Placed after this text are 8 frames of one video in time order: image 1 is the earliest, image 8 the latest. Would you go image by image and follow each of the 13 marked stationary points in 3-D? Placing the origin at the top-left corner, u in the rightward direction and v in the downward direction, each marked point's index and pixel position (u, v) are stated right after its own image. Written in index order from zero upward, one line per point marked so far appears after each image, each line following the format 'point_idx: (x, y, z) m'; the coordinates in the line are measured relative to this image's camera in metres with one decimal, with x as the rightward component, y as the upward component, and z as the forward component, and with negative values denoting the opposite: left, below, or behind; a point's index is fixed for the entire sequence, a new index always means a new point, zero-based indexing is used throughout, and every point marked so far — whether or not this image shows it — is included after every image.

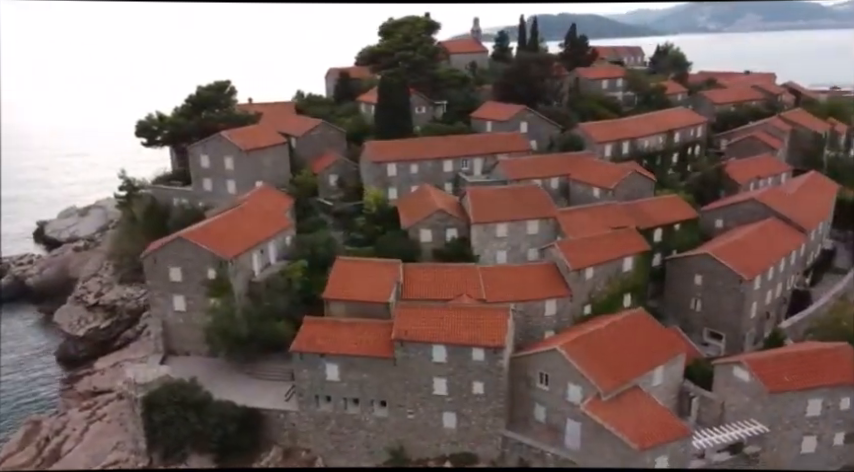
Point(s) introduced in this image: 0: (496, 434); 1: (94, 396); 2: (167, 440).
0: (+1.6, -4.7, +16.4) m
1: (-9.3, -4.5, +19.6) m
2: (-6.3, -5.0, +17.1) m
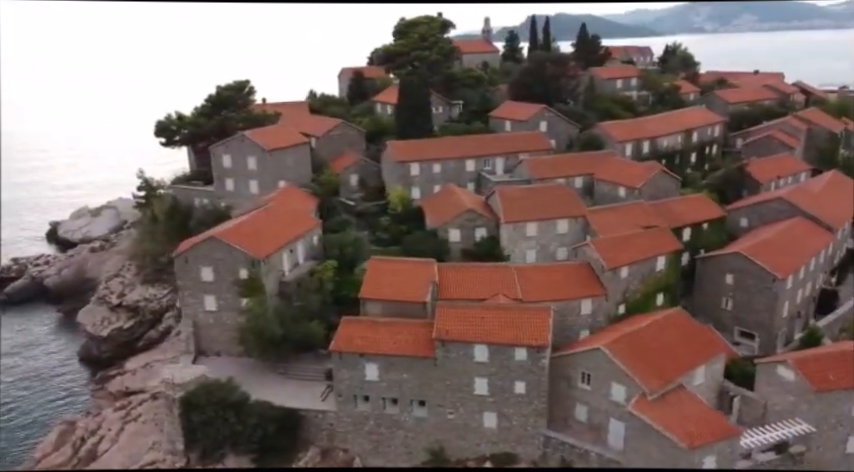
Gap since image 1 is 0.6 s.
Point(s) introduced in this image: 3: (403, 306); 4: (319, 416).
0: (+2.6, -4.6, +16.4) m
1: (-8.4, -4.5, +19.5) m
2: (-5.4, -5.0, +17.0) m
3: (-0.6, -1.8, +18.1) m
4: (-2.7, -4.5, +17.4) m
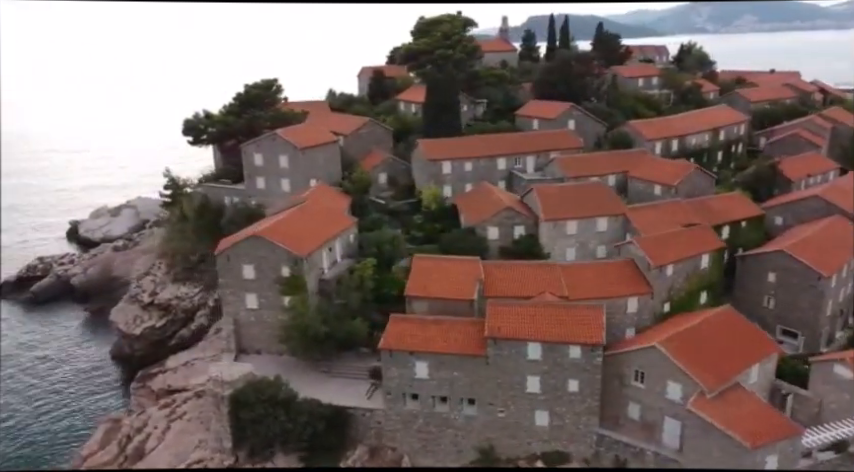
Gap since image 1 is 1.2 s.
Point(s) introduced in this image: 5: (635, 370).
0: (+3.8, -4.6, +16.3) m
1: (-7.2, -4.4, +19.4) m
2: (-4.1, -4.9, +16.9) m
3: (+0.6, -1.8, +18.0) m
4: (-1.5, -4.4, +17.3) m
5: (+4.8, -3.1, +16.1) m
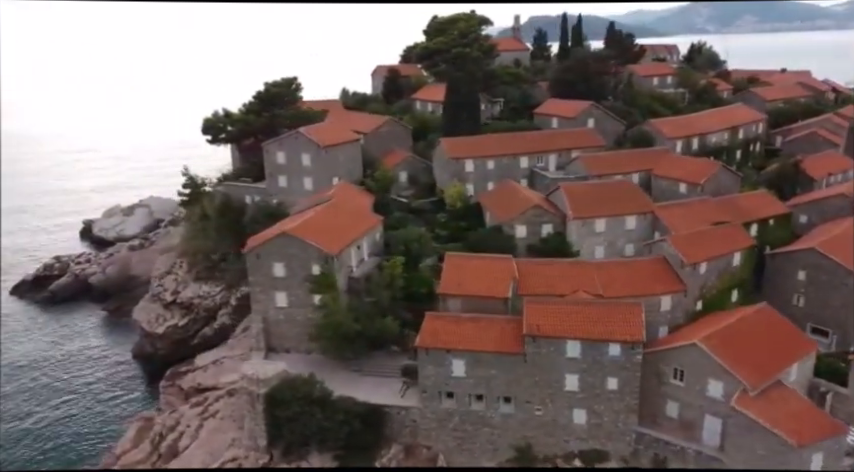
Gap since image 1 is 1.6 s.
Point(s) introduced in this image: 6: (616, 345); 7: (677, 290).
0: (+4.7, -4.5, +16.2) m
1: (-6.3, -4.4, +19.3) m
2: (-3.3, -4.8, +16.8) m
3: (+1.5, -1.7, +17.9) m
4: (-0.6, -4.4, +17.2) m
5: (+5.7, -3.1, +16.1) m
6: (+4.3, -2.5, +15.7) m
7: (+6.6, -1.4, +18.5) m
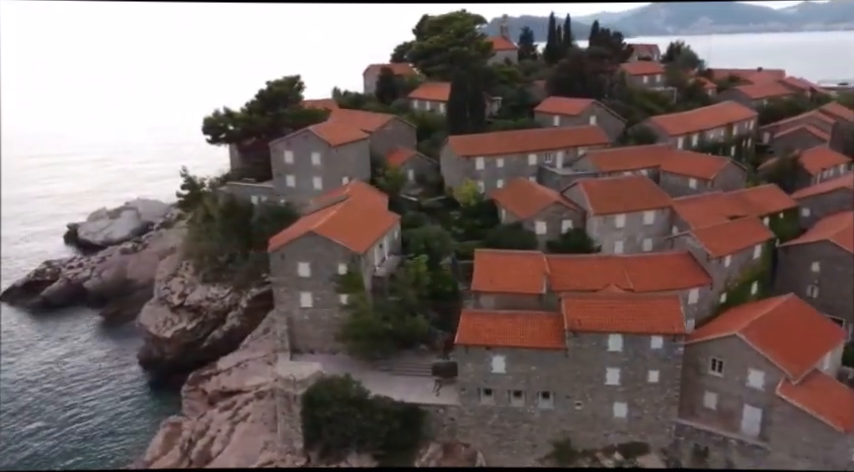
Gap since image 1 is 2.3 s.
0: (+5.7, -4.4, +16.3) m
1: (-5.4, -4.4, +18.9) m
2: (-2.3, -4.8, +16.6) m
3: (+2.3, -1.6, +17.9) m
4: (+0.3, -4.3, +17.1) m
5: (+6.7, -2.9, +16.3) m
6: (+5.2, -2.3, +15.8) m
7: (+7.4, -1.2, +18.7) m
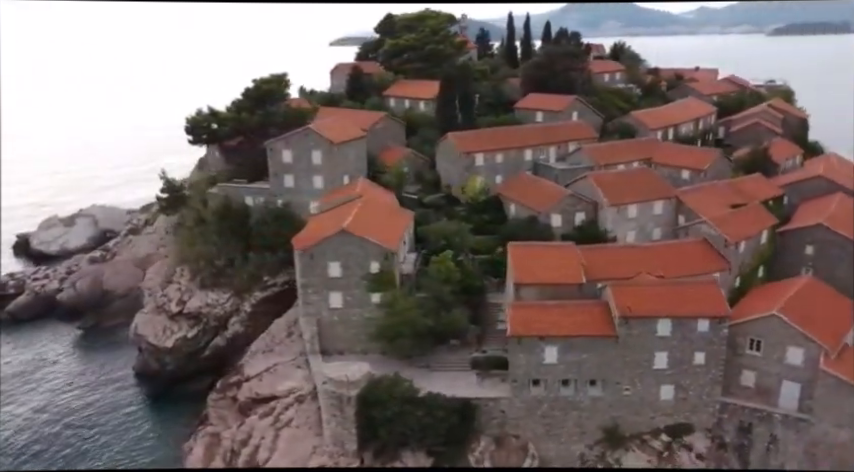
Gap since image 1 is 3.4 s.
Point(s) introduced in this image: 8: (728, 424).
0: (+7.0, -4.0, +17.0) m
1: (-4.4, -4.4, +18.3) m
2: (-1.0, -4.7, +16.3) m
3: (+3.4, -1.4, +18.2) m
4: (+1.6, -4.1, +17.1) m
5: (+7.9, -2.5, +17.0) m
6: (+6.5, -2.0, +16.4) m
7: (+8.4, -0.9, +19.5) m
8: (+7.4, -4.6, +17.1) m
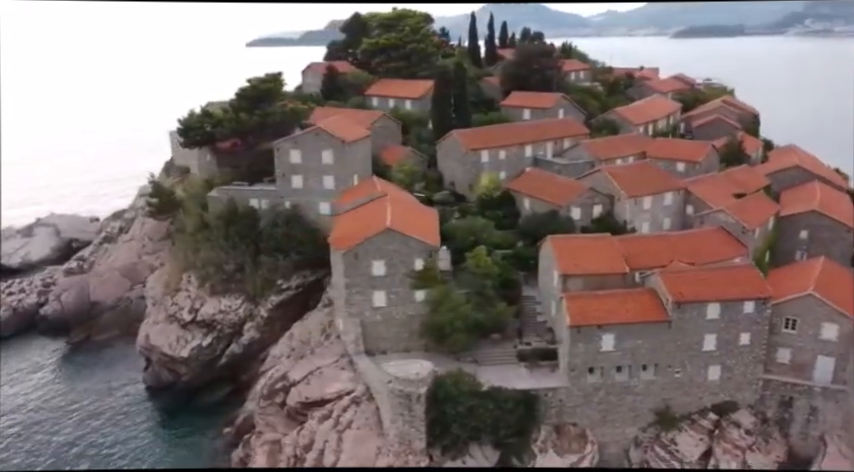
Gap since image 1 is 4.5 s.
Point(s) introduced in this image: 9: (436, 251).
0: (+8.5, -3.7, +17.9) m
1: (-2.9, -4.4, +17.9) m
2: (+0.7, -4.6, +16.4) m
3: (+4.7, -1.1, +18.7) m
4: (+3.1, -4.0, +17.5) m
5: (+9.4, -2.2, +18.1) m
6: (+8.0, -1.7, +17.3) m
7: (+9.5, -0.5, +20.6) m
8: (+8.9, -4.3, +18.1) m
9: (+0.3, -0.4, +18.9) m
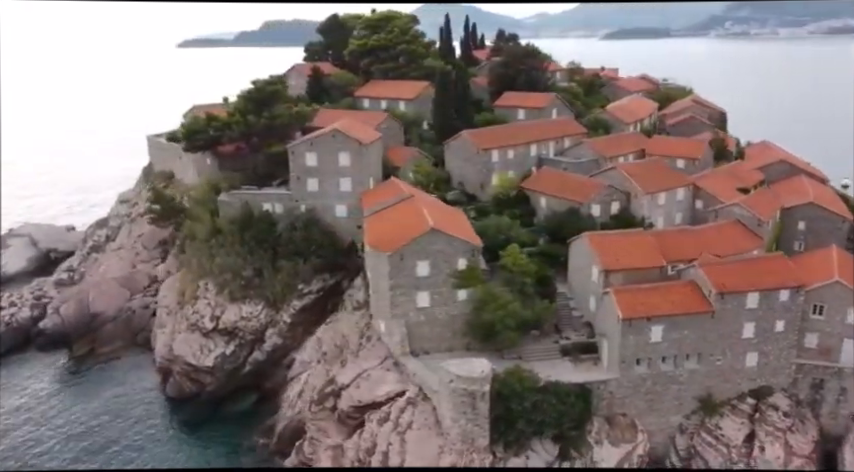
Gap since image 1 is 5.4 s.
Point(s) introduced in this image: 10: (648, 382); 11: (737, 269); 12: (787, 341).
0: (+9.8, -3.5, +18.8) m
1: (-1.5, -4.5, +17.8) m
2: (+2.2, -4.6, +16.6) m
3: (+5.9, -1.0, +19.3) m
4: (+4.5, -3.9, +17.9) m
5: (+10.6, -1.9, +19.1) m
6: (+9.4, -1.4, +18.2) m
7: (+10.5, -0.2, +21.6) m
8: (+10.2, -4.0, +19.0) m
9: (+1.5, -0.4, +19.0) m
10: (+5.8, -3.8, +18.2) m
11: (+8.2, -0.9, +18.4) m
12: (+9.7, -2.8, +18.6) m
